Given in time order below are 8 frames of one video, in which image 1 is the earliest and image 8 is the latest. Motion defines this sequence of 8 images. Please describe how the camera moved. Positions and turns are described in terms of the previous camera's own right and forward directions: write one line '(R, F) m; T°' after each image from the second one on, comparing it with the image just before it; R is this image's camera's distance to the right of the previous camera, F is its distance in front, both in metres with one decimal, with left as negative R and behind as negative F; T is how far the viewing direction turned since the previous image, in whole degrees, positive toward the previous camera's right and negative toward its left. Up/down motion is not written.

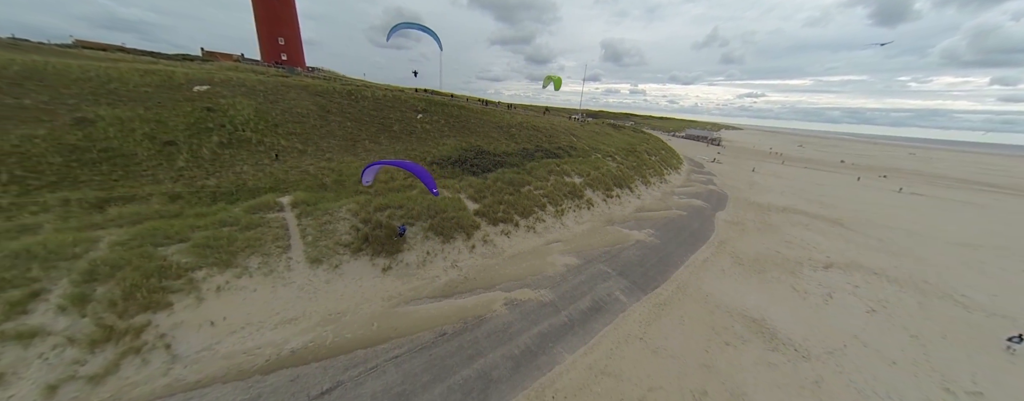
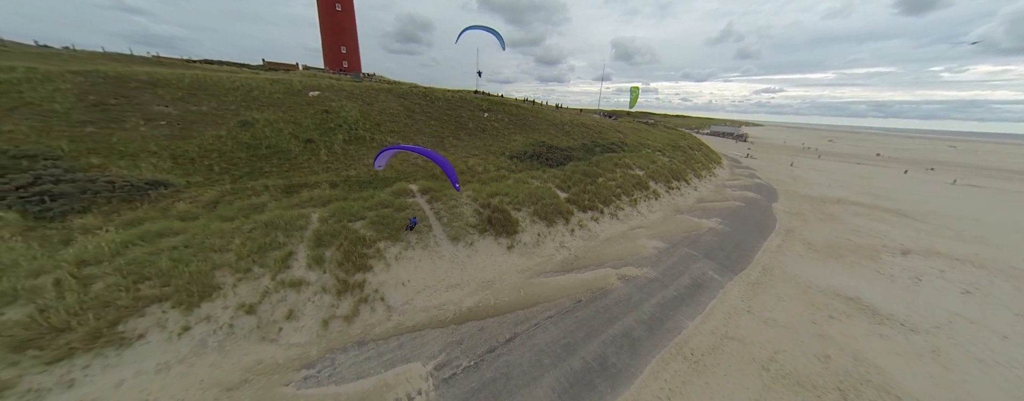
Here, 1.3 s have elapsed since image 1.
(-3.9, -1.2) m; -3°
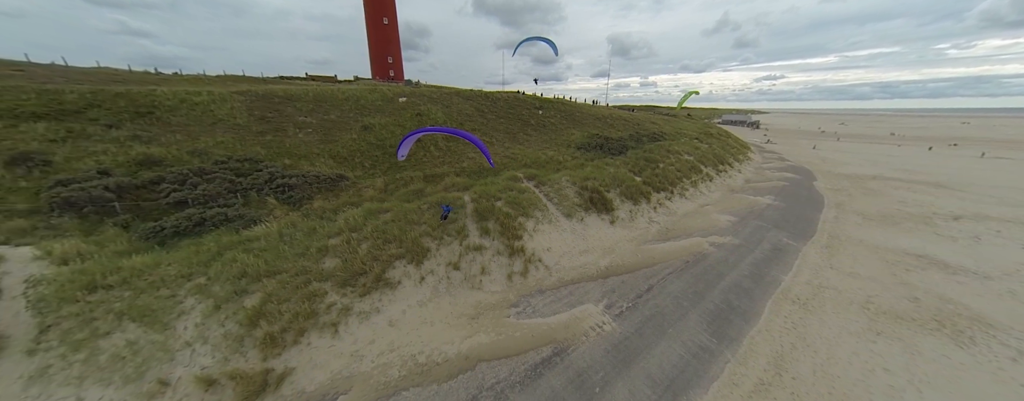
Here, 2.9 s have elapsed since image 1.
(-4.4, -1.7) m; -2°
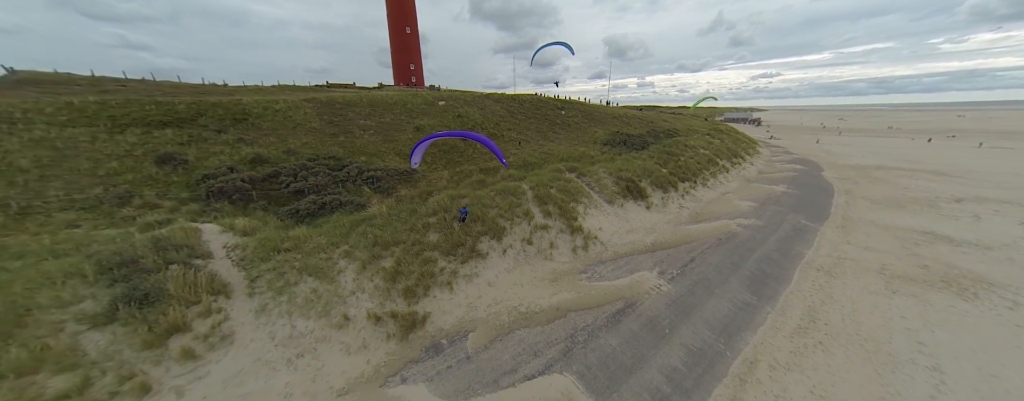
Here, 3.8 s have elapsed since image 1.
(-2.2, -1.4) m; 0°
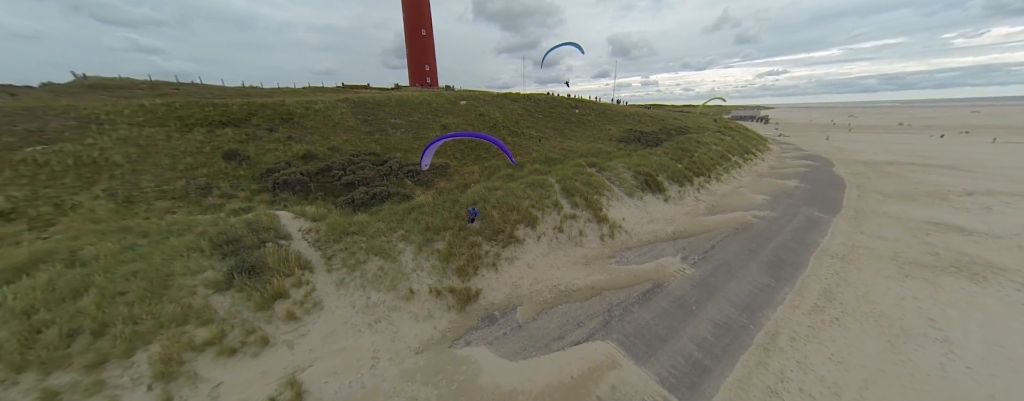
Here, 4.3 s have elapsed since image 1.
(-1.1, -0.8) m; -1°
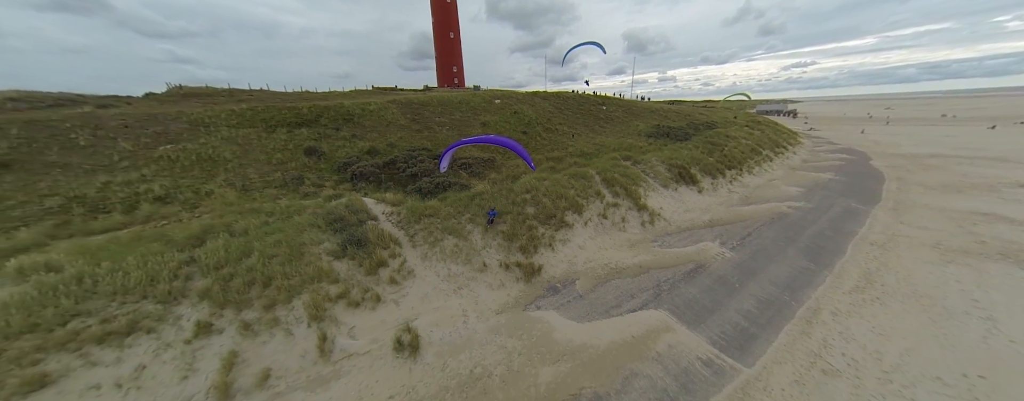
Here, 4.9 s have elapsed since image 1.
(-1.4, -1.0) m; -3°
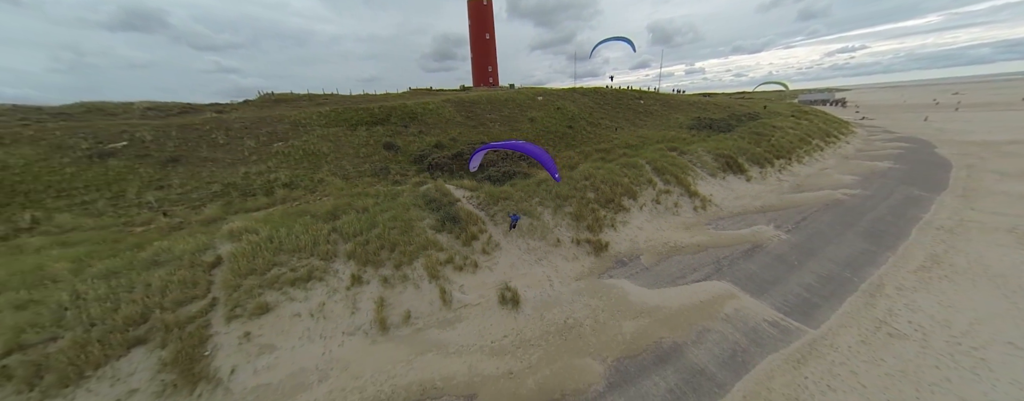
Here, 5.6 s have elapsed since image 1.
(-1.7, -1.2) m; -4°
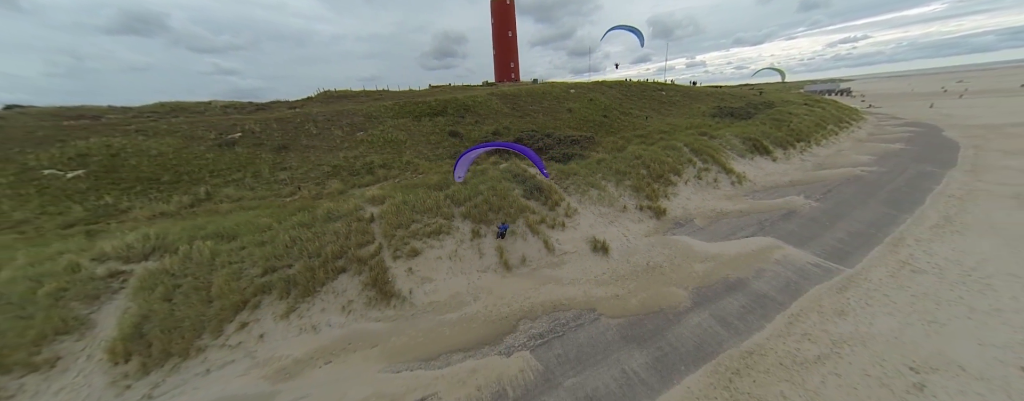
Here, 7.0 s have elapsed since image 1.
(-2.9, -1.7) m; 0°
